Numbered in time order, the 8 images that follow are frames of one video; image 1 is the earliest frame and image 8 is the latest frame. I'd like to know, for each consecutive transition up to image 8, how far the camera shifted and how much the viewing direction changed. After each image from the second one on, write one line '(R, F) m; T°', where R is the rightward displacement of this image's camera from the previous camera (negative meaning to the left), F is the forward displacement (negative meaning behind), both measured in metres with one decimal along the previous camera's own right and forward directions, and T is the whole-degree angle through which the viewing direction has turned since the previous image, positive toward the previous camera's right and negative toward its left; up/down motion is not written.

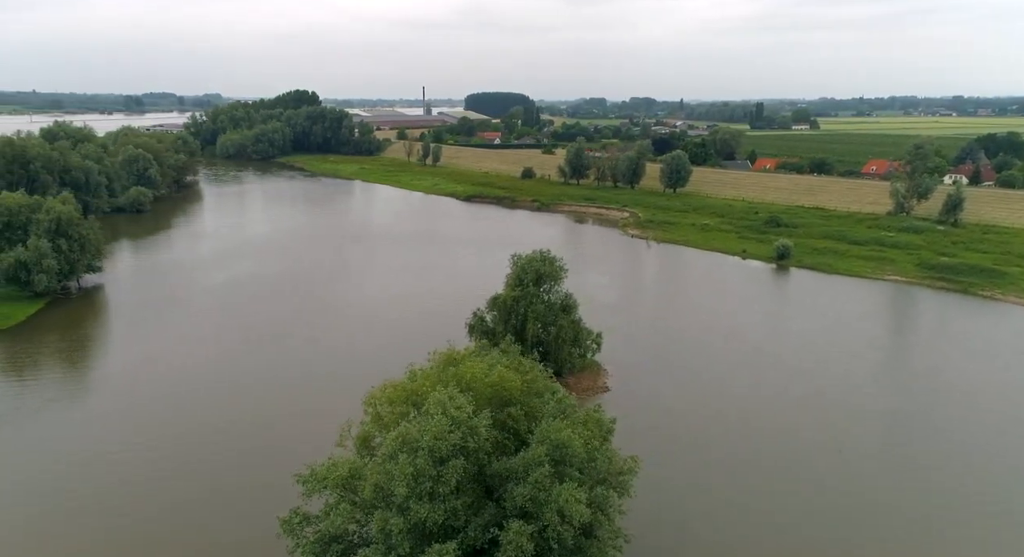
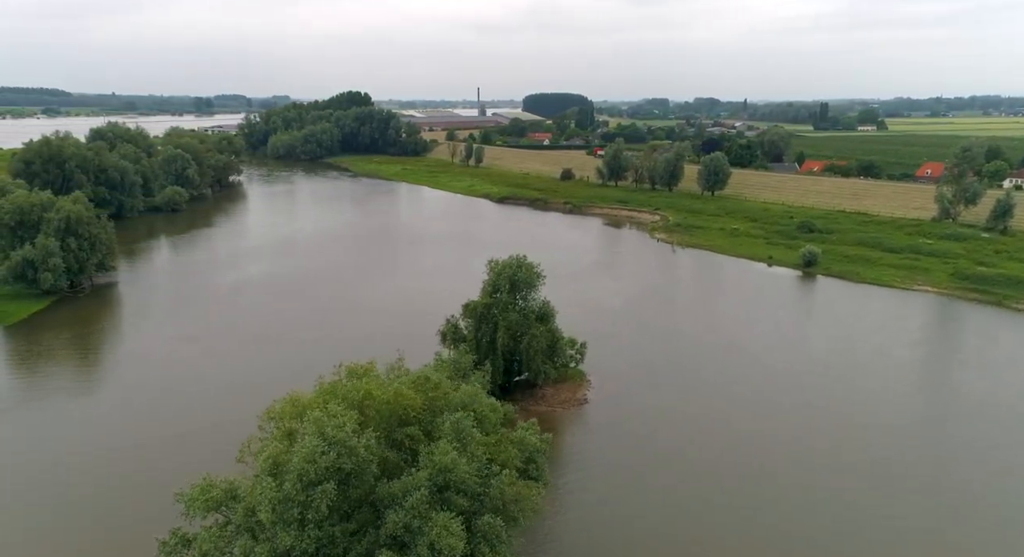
(+2.4, +1.0) m; -4°
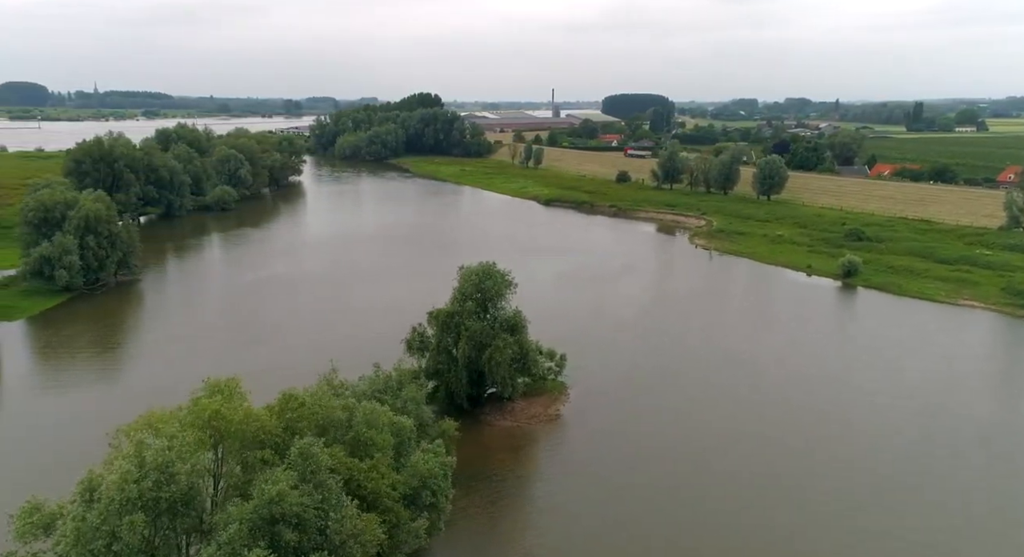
(+3.1, +1.3) m; -6°
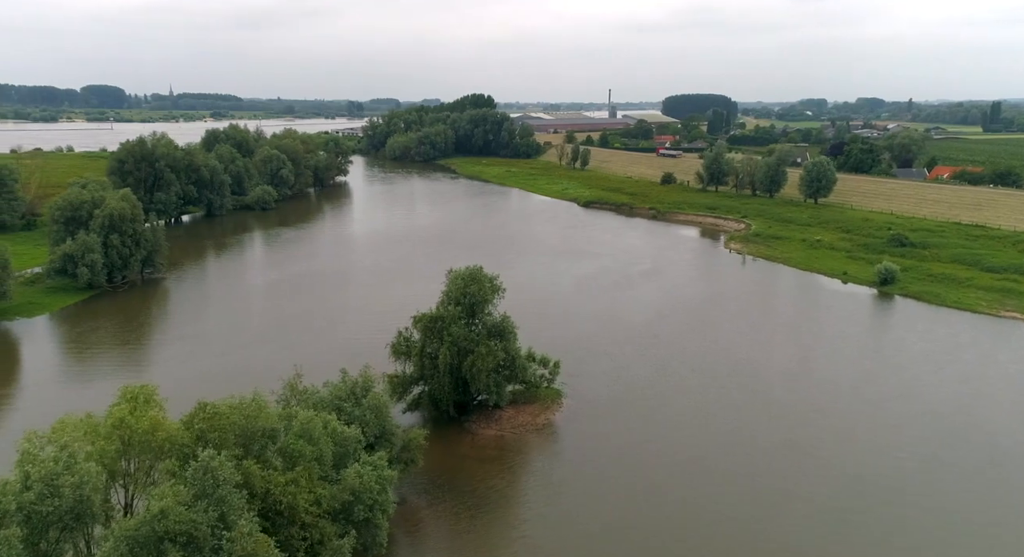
(+1.9, +0.8) m; -4°
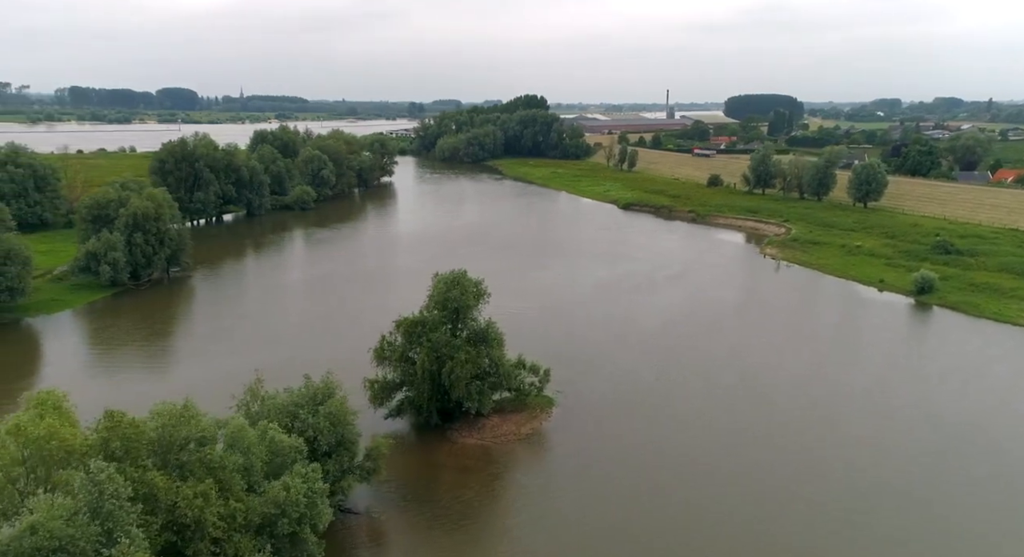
(+2.0, +0.8) m; -4°
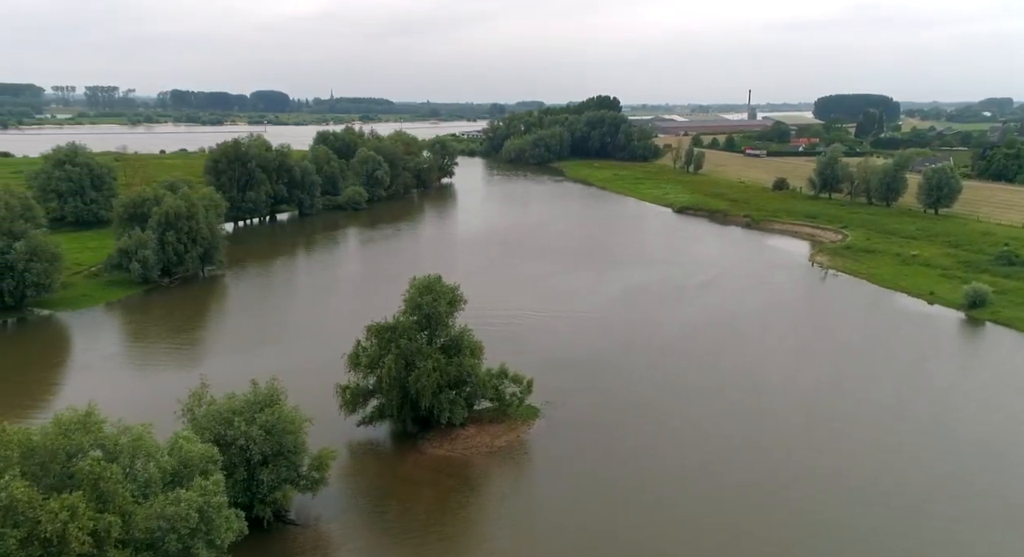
(+2.7, +1.0) m; -6°
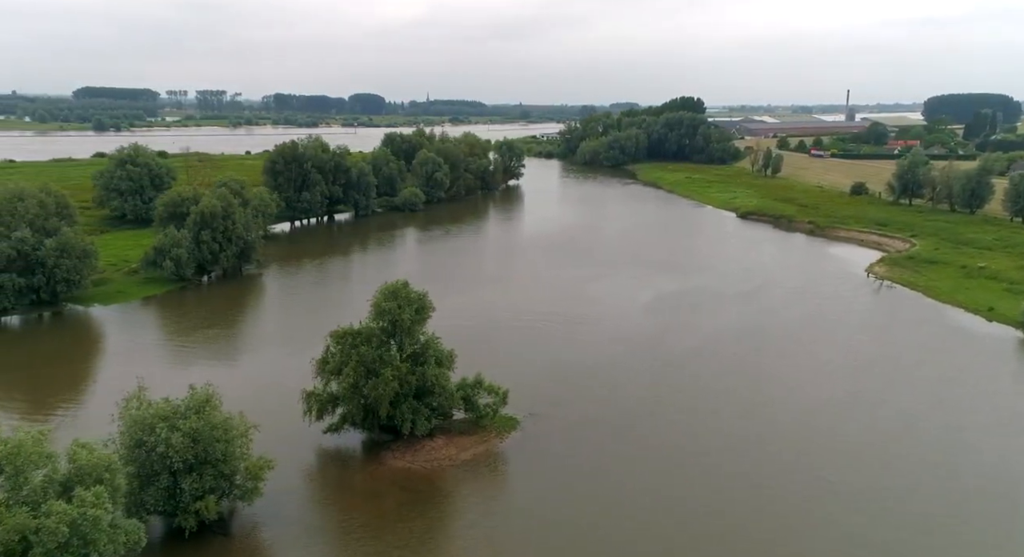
(+3.0, +1.2) m; -7°
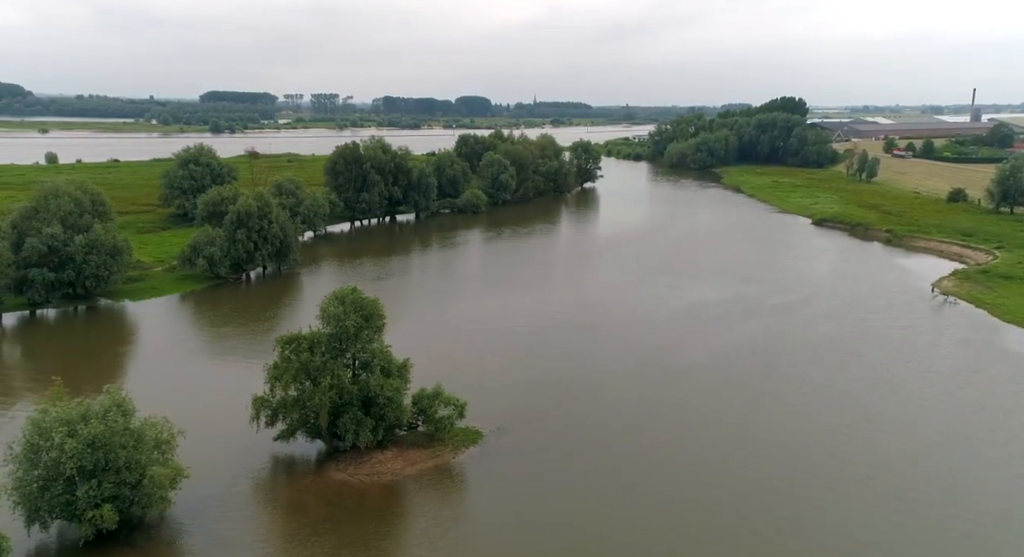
(+3.6, +1.5) m; -8°
